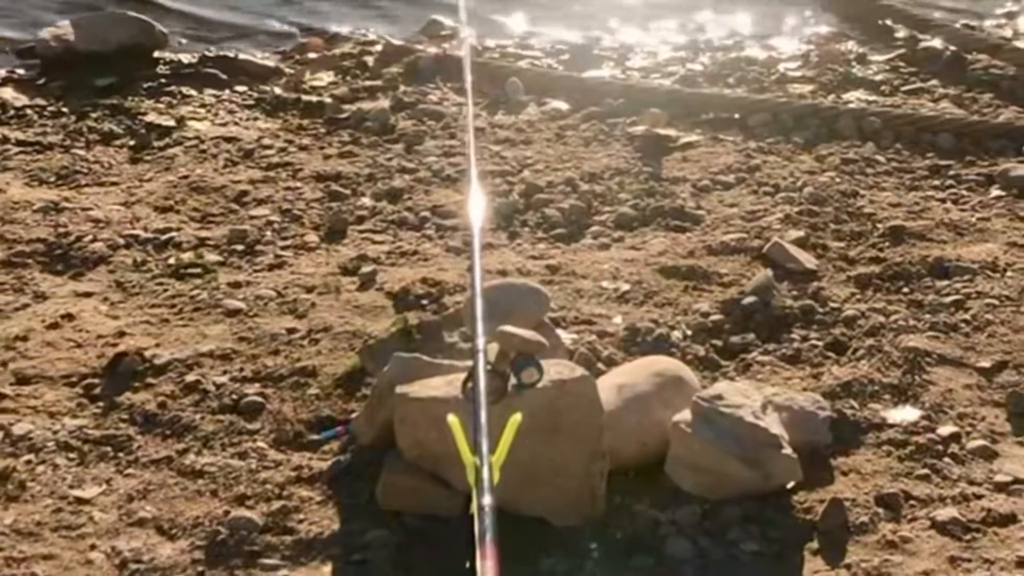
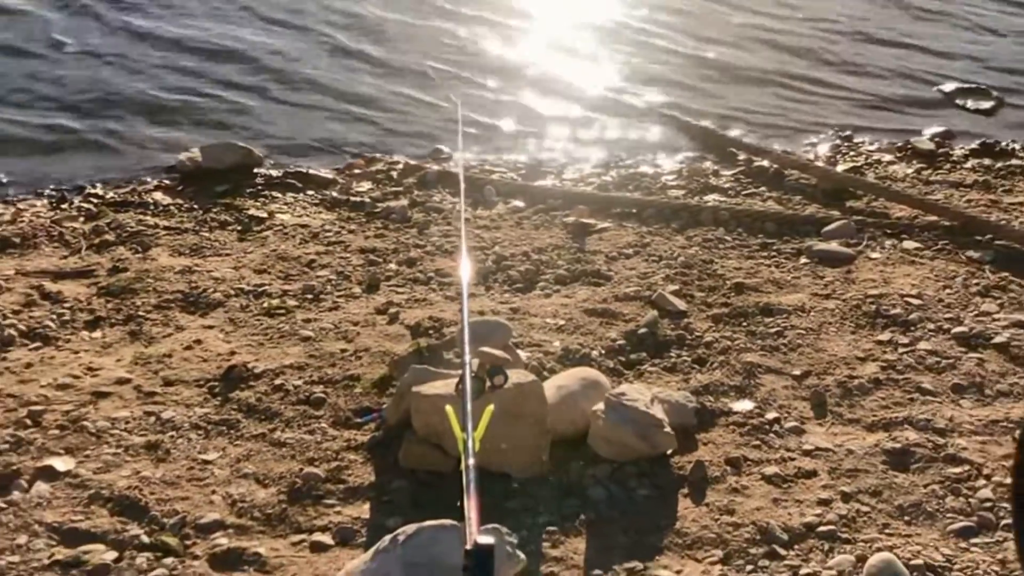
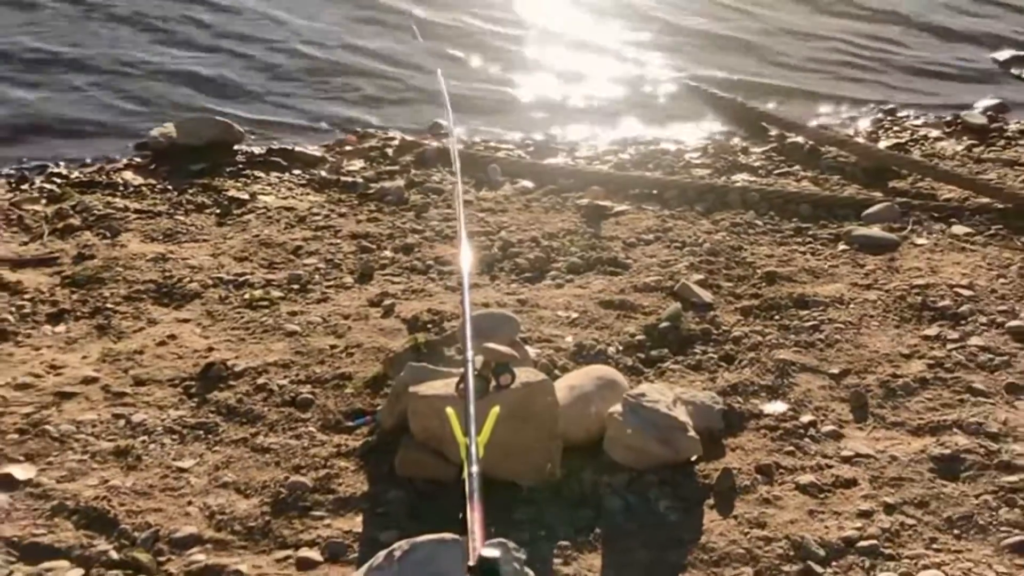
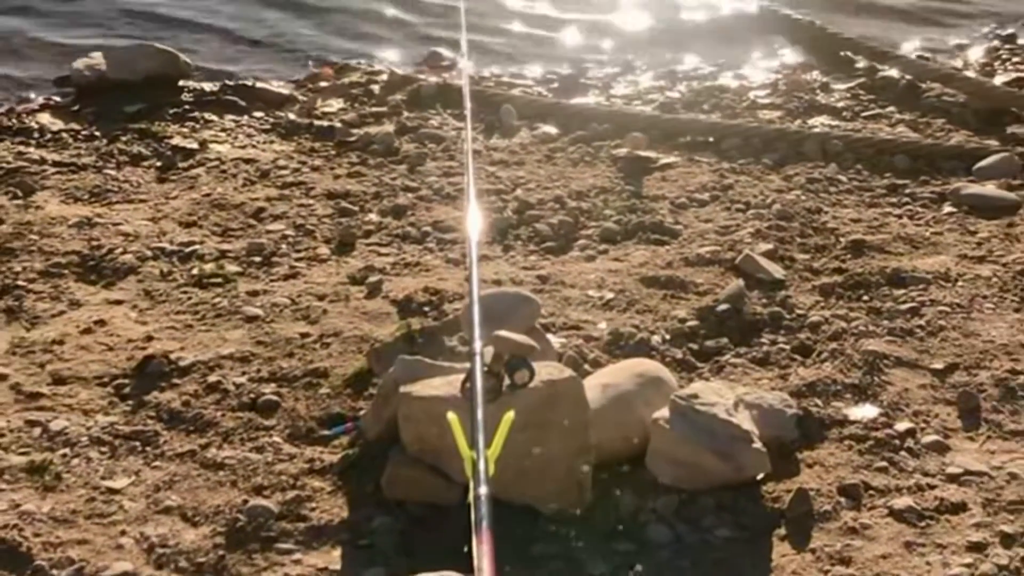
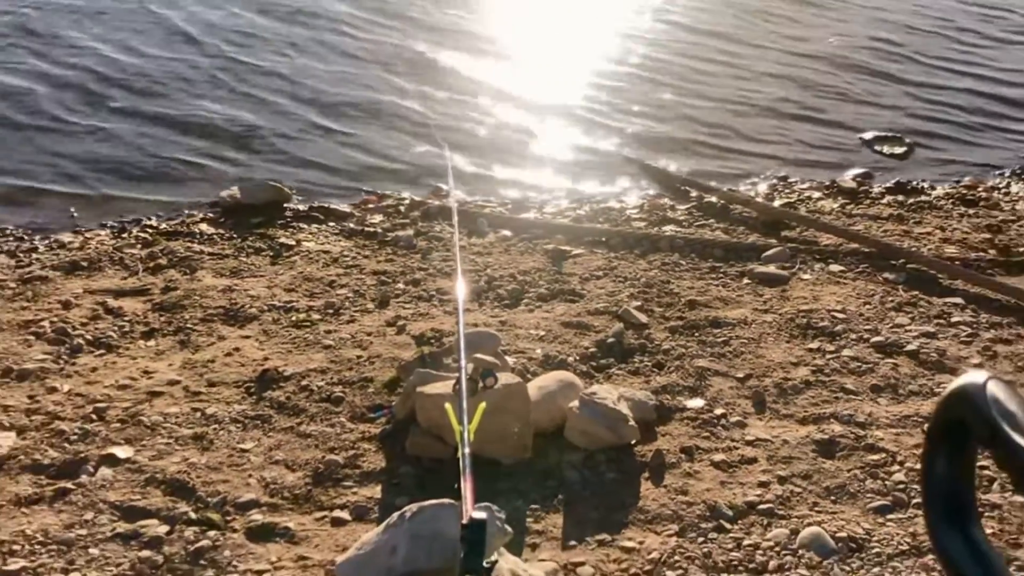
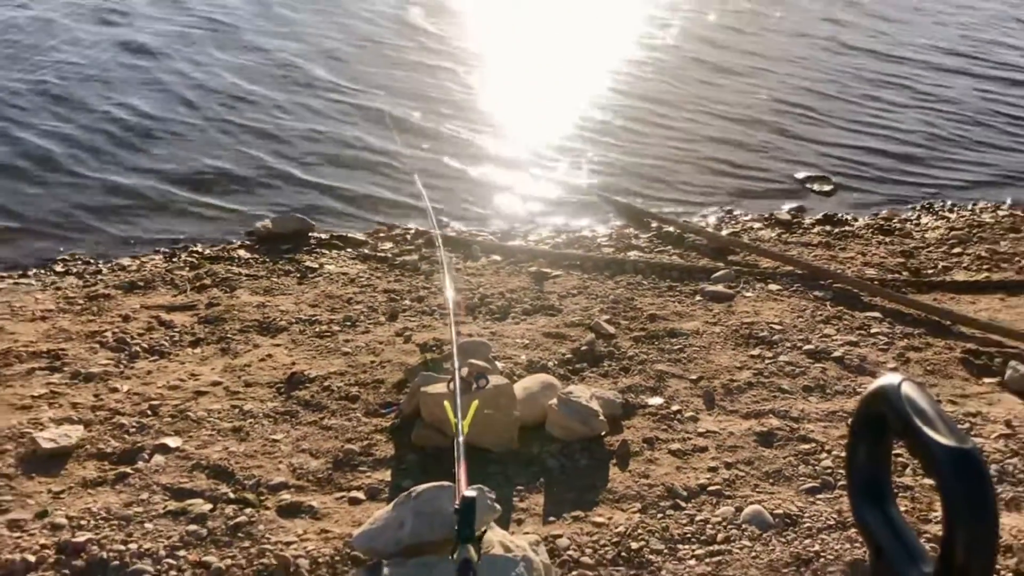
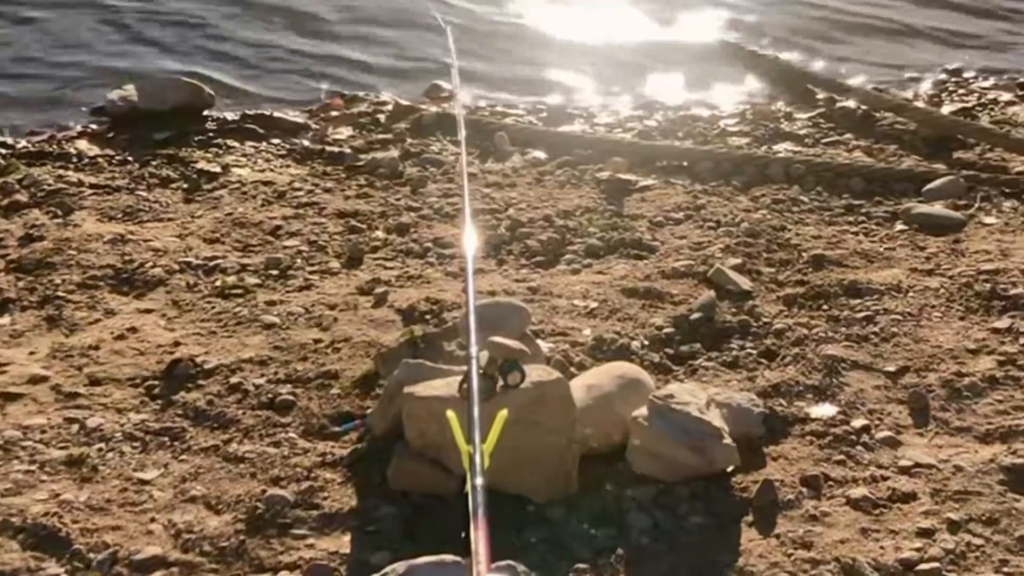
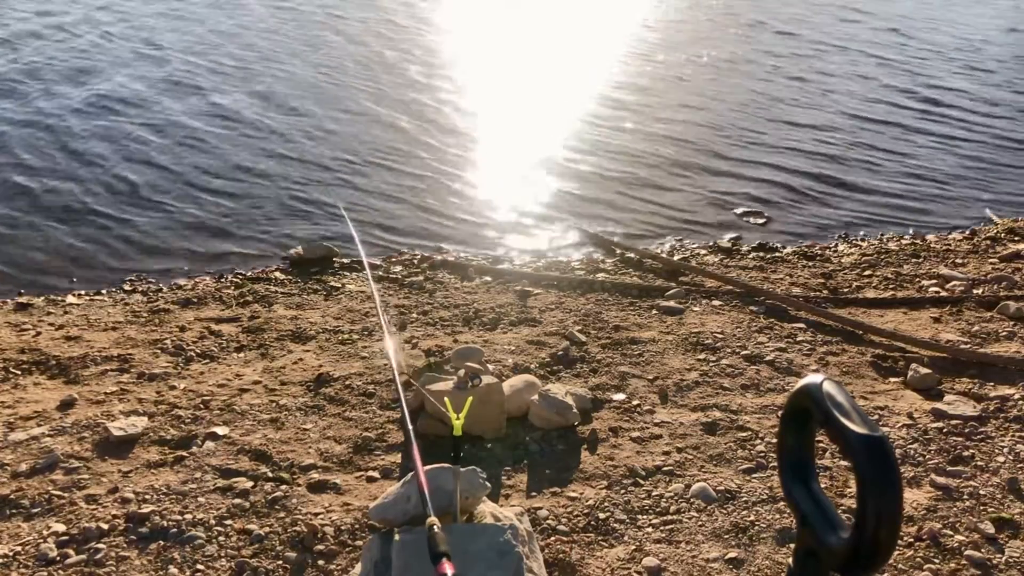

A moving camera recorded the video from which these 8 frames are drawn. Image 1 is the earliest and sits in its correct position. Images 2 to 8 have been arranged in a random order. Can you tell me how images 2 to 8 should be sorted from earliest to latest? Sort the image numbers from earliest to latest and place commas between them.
4, 7, 3, 2, 5, 6, 8
